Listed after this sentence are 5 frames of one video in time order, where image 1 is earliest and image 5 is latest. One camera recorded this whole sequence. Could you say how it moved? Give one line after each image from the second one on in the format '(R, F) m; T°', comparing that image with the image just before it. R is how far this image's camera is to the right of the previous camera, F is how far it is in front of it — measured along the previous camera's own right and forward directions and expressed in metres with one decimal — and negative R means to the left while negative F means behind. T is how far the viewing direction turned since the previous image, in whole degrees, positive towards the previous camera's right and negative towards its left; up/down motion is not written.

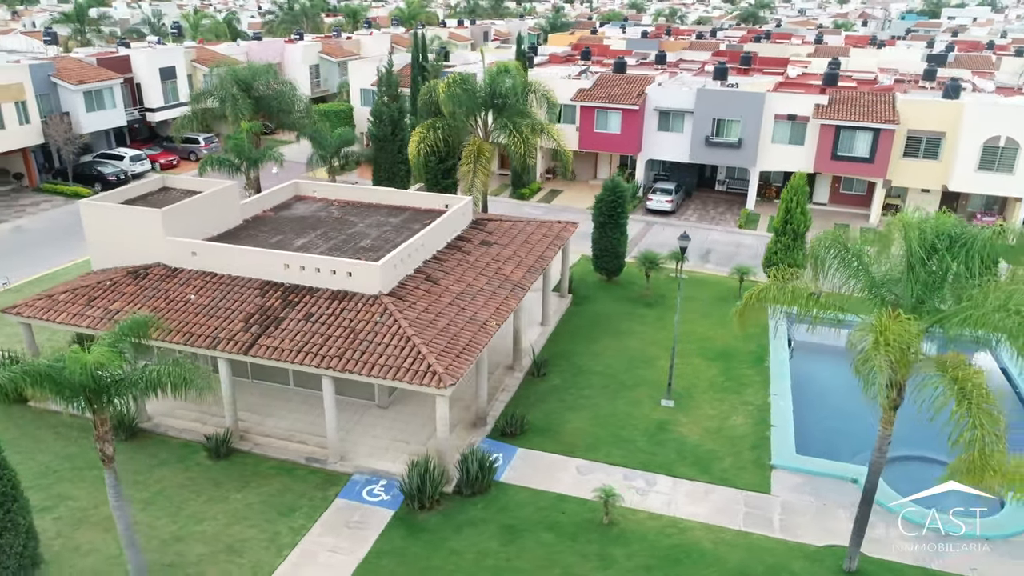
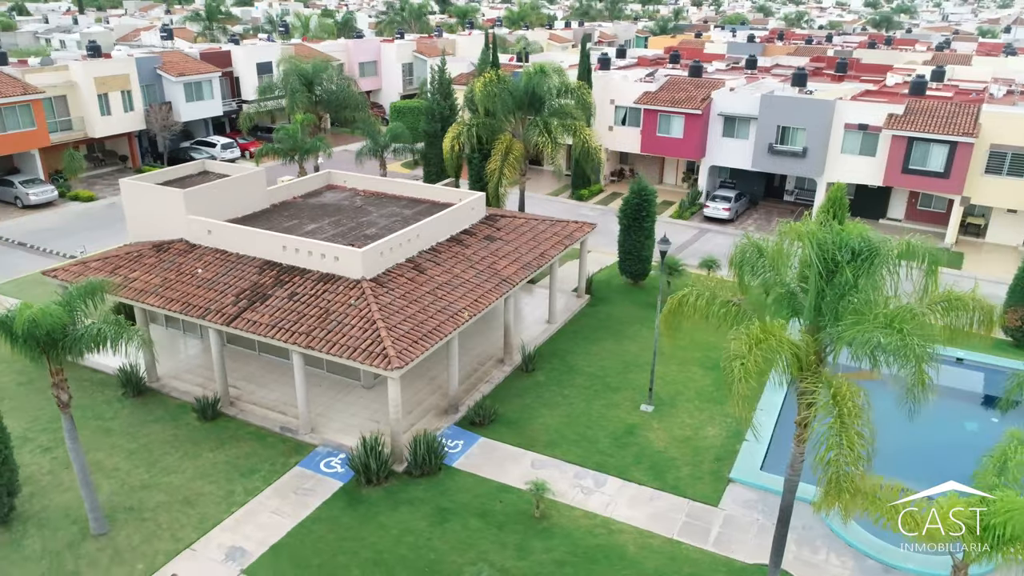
(+3.4, -0.1) m; -9°
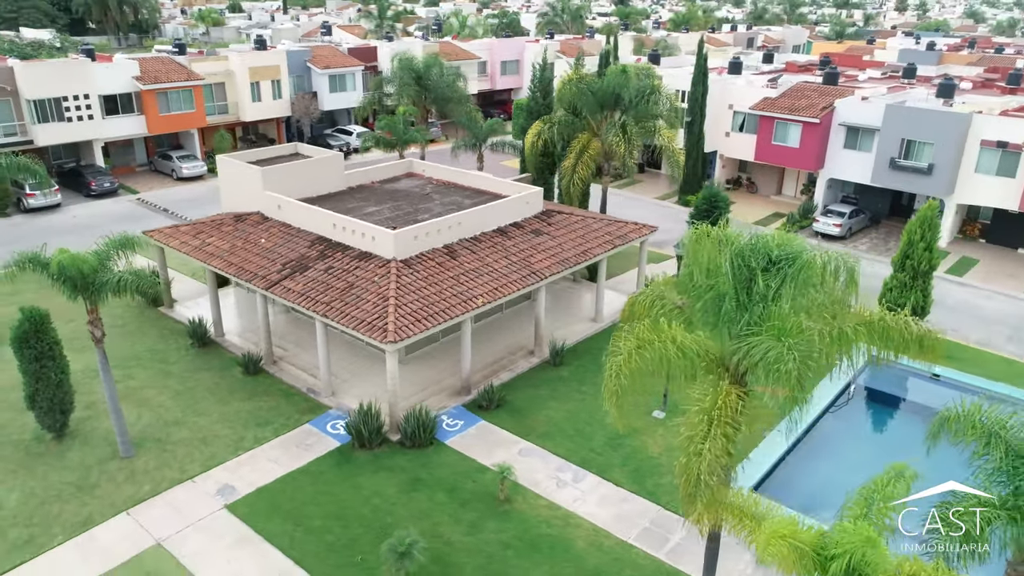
(+3.7, -0.1) m; -13°
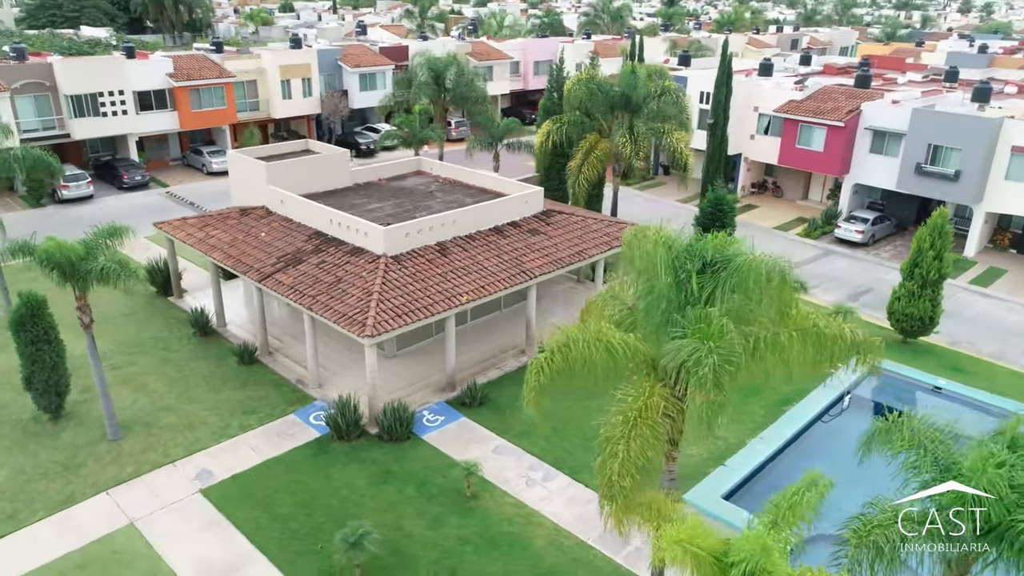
(+1.6, 0.0) m; -4°
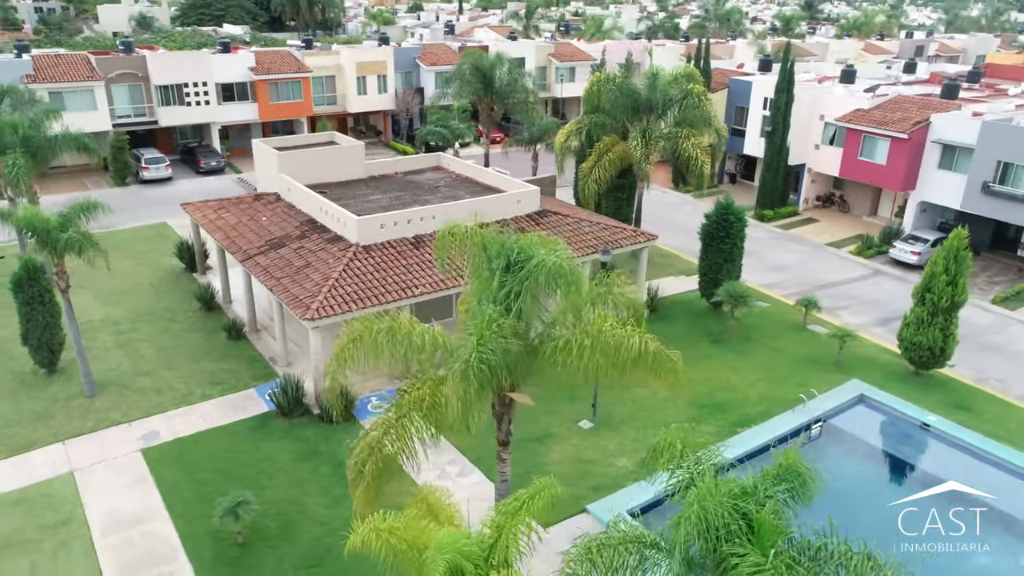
(+4.3, +0.3) m; -10°
